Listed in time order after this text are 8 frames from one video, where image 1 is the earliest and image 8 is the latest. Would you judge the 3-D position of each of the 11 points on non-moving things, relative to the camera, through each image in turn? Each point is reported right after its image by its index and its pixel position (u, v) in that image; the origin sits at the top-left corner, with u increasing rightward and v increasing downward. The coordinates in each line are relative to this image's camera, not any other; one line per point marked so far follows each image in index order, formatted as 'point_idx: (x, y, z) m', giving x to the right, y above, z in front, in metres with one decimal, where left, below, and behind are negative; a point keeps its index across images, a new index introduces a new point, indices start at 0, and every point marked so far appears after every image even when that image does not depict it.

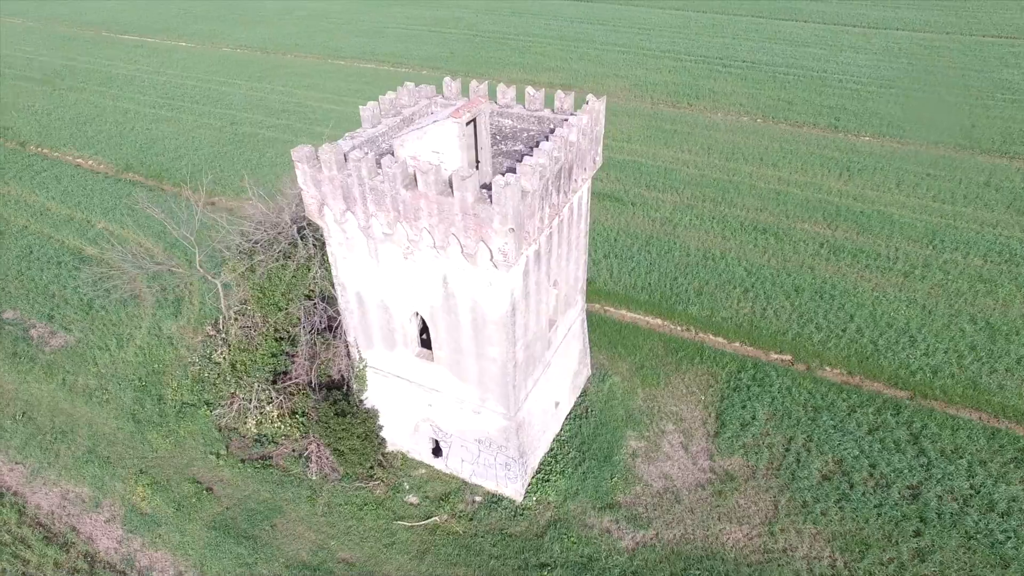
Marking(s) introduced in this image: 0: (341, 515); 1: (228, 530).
0: (-3.8, -5.0, +13.2) m
1: (-6.2, -5.2, +13.0) m
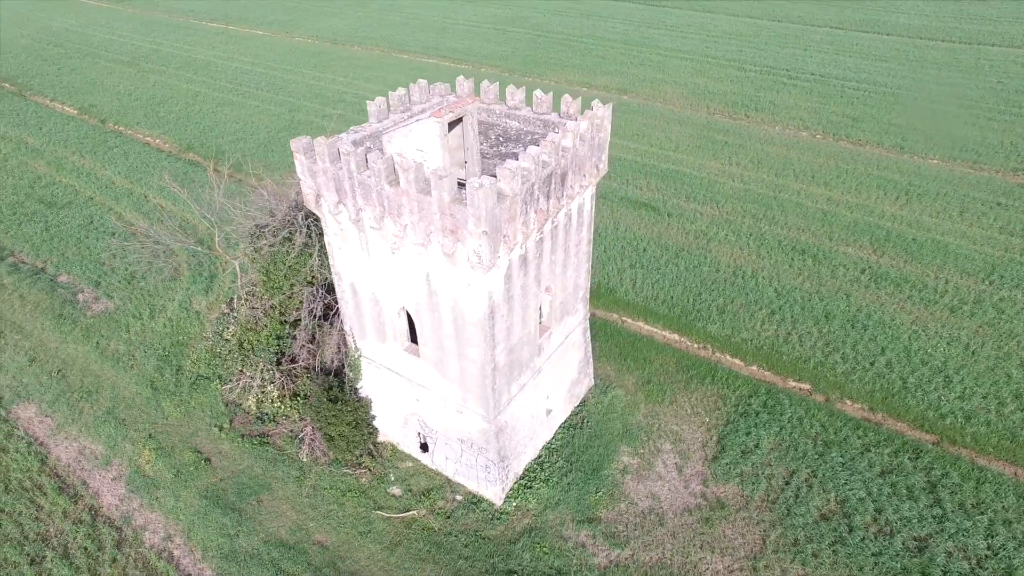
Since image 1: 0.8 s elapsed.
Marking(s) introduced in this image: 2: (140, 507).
0: (-4.2, -4.8, +13.5) m
1: (-6.7, -4.8, +13.6) m
2: (-8.5, -5.0, +13.7) m
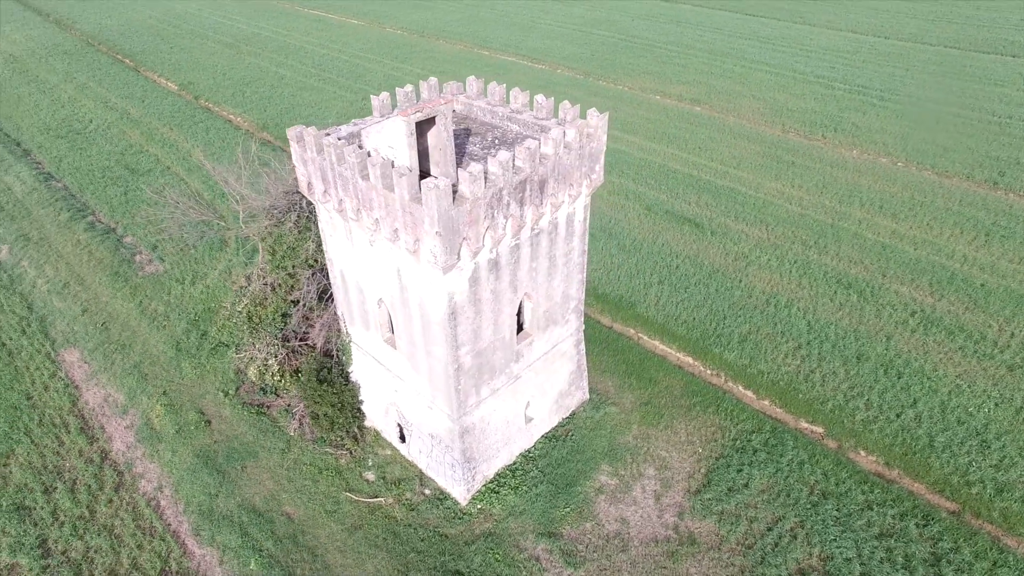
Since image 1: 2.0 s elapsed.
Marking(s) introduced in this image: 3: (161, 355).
0: (-4.9, -4.4, +14.1) m
1: (-7.3, -4.1, +14.4) m
2: (-9.2, -4.2, +14.9) m
3: (-10.2, -2.0, +17.5) m
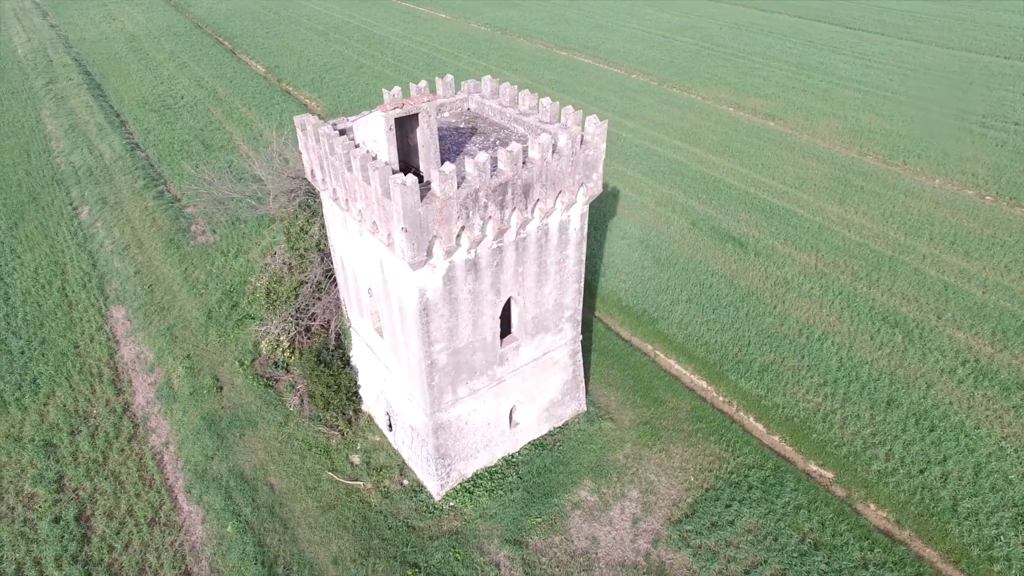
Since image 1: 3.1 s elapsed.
0: (-5.4, -3.9, +14.7) m
1: (-7.7, -3.5, +15.3) m
2: (-9.4, -3.3, +16.0) m
3: (-9.9, -1.0, +18.6) m
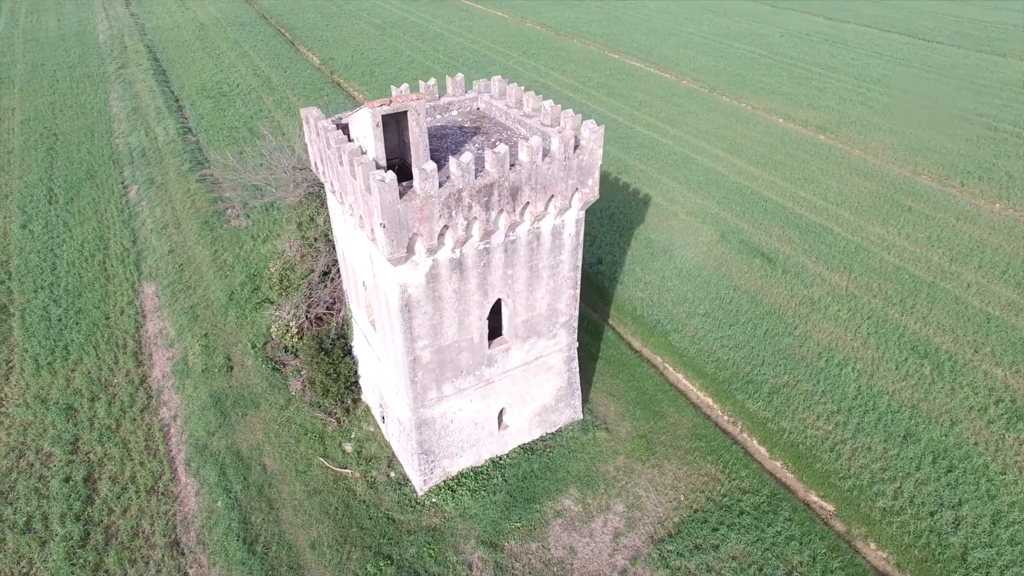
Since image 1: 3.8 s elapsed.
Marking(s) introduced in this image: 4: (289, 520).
0: (-5.6, -3.6, +15.1) m
1: (-7.8, -3.0, +15.9) m
2: (-9.5, -2.7, +16.7) m
3: (-9.6, -0.4, +19.4) m
4: (-4.9, -5.1, +13.1) m
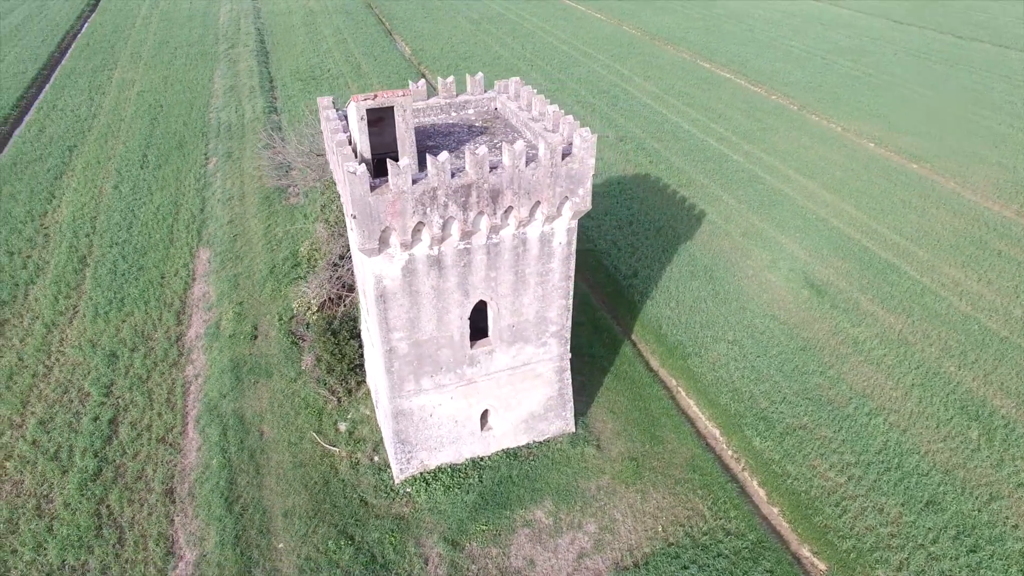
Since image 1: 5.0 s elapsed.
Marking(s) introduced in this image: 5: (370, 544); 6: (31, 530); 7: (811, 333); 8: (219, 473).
0: (-5.8, -3.0, +15.8) m
1: (-7.8, -2.2, +16.9) m
2: (-9.3, -1.7, +18.0) m
3: (-8.7, +0.5, +20.6) m
4: (-5.5, -4.5, +13.8) m
5: (-3.0, -5.4, +12.7) m
6: (-10.6, -5.3, +13.2) m
7: (+9.3, -1.5, +18.7) m
8: (-6.8, -4.3, +14.0) m
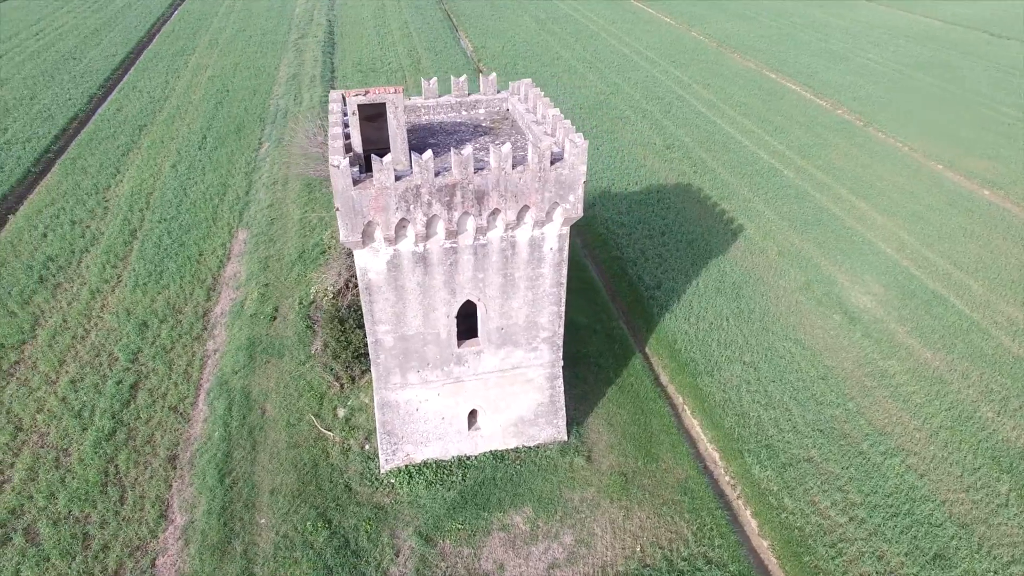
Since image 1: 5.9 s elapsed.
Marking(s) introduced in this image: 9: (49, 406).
0: (-5.8, -2.6, +16.3) m
1: (-7.6, -1.6, +17.6) m
2: (-9.0, -1.1, +18.8) m
3: (-8.0, +1.1, +21.4) m
4: (-5.9, -4.2, +14.3) m
5: (-3.5, -5.2, +13.0) m
6: (-11.0, -4.5, +14.2) m
7: (+9.5, -2.2, +17.7) m
8: (-7.1, -3.8, +14.6) m
9: (-12.4, -3.1, +16.1) m
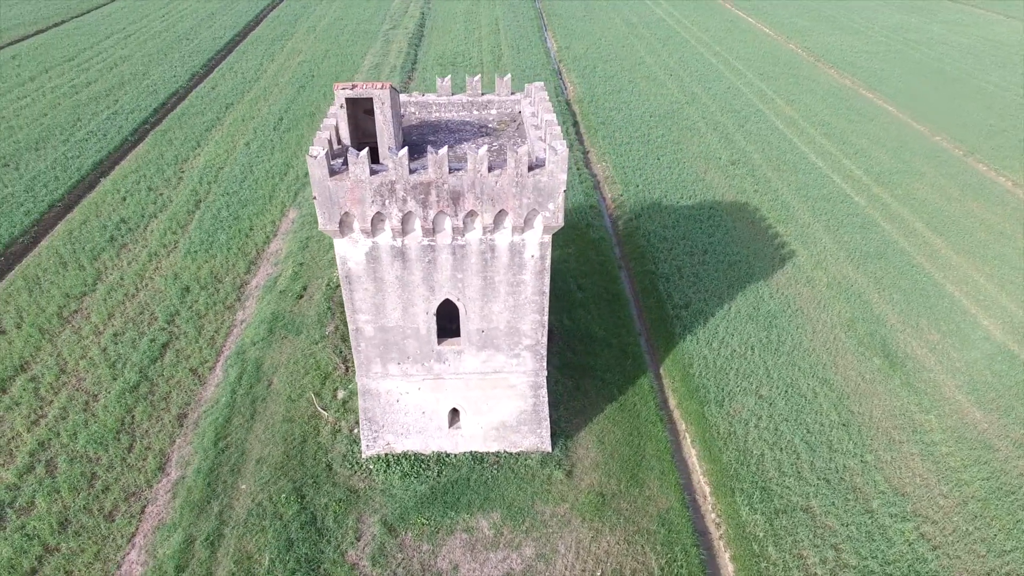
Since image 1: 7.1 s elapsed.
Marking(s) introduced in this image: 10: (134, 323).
0: (-5.8, -2.1, +17.0) m
1: (-7.3, -0.9, +18.5) m
2: (-8.5, -0.2, +19.9) m
3: (-6.9, +1.8, +22.3) m
4: (-6.3, -3.6, +15.0) m
5: (-4.3, -4.9, +13.4) m
6: (-11.4, -3.4, +15.6) m
7: (+9.5, -3.3, +16.2) m
8: (-7.5, -3.1, +15.5) m
9: (-12.4, -1.9, +17.7) m
10: (-11.8, -1.1, +18.8) m
